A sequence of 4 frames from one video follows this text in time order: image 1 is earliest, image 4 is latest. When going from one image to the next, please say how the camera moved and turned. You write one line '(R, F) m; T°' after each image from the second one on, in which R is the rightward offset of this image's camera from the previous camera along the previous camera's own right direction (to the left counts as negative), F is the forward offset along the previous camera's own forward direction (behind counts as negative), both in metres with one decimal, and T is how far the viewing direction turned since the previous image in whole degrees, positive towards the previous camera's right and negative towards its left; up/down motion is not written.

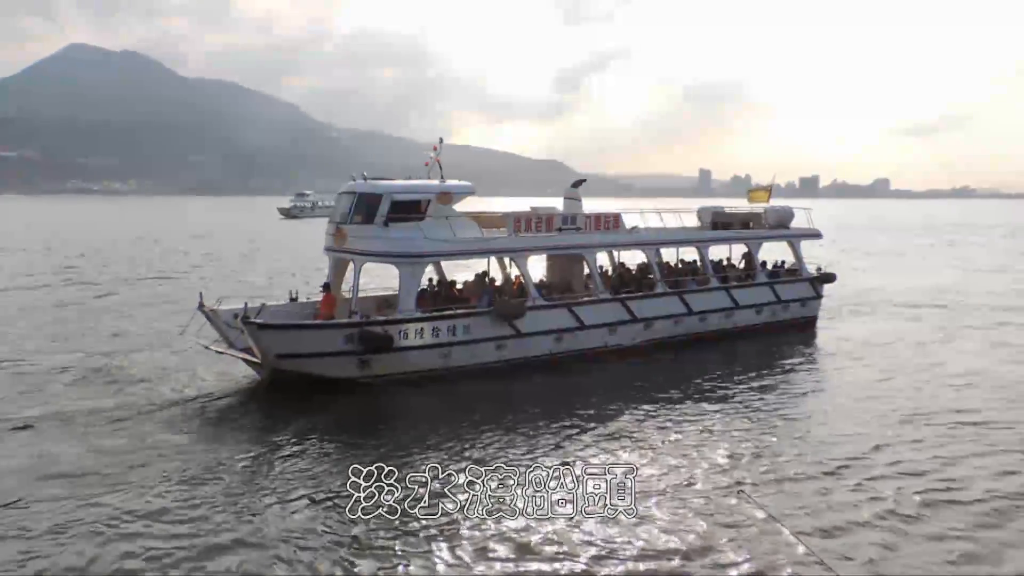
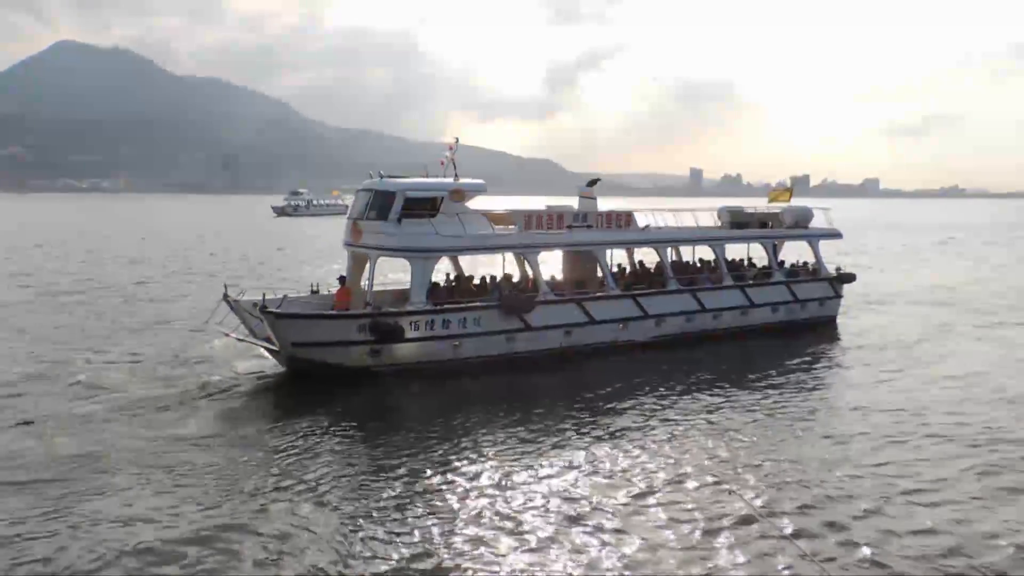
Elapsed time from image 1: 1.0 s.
(-0.4, -0.1) m; 0°
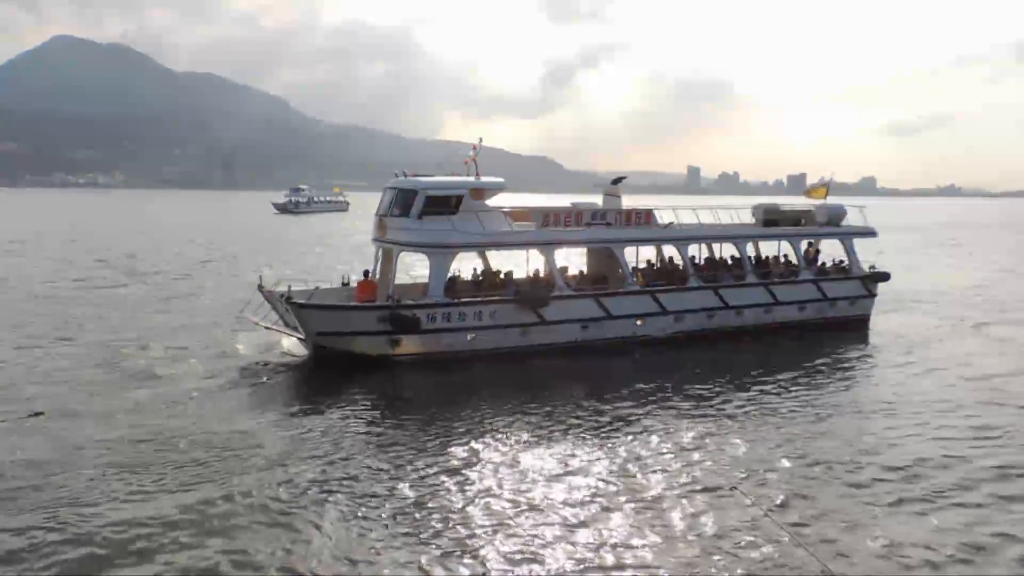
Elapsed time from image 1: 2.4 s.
(-0.5, -0.1) m; -1°
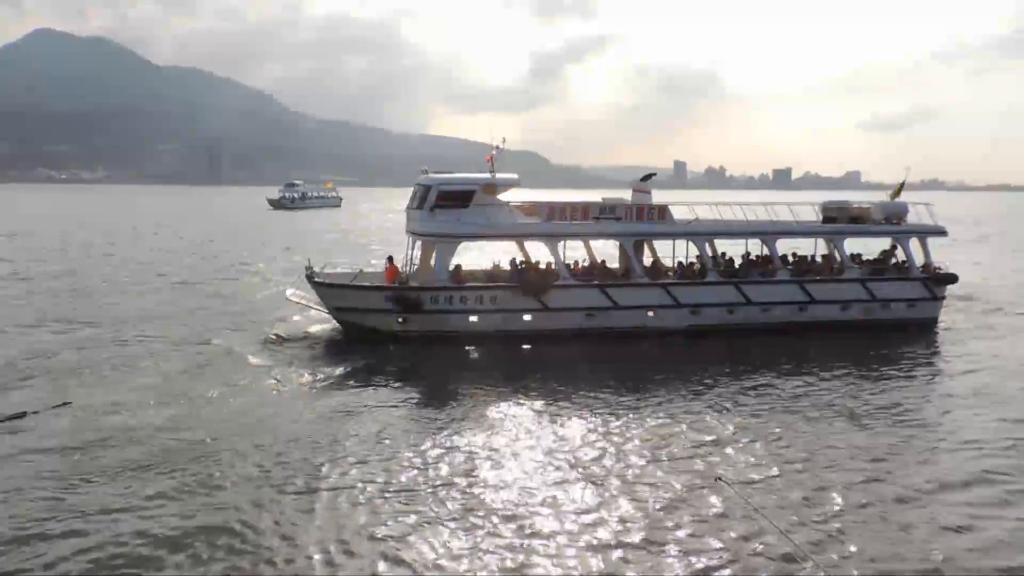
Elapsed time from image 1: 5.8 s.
(-0.9, +0.9) m; 0°
